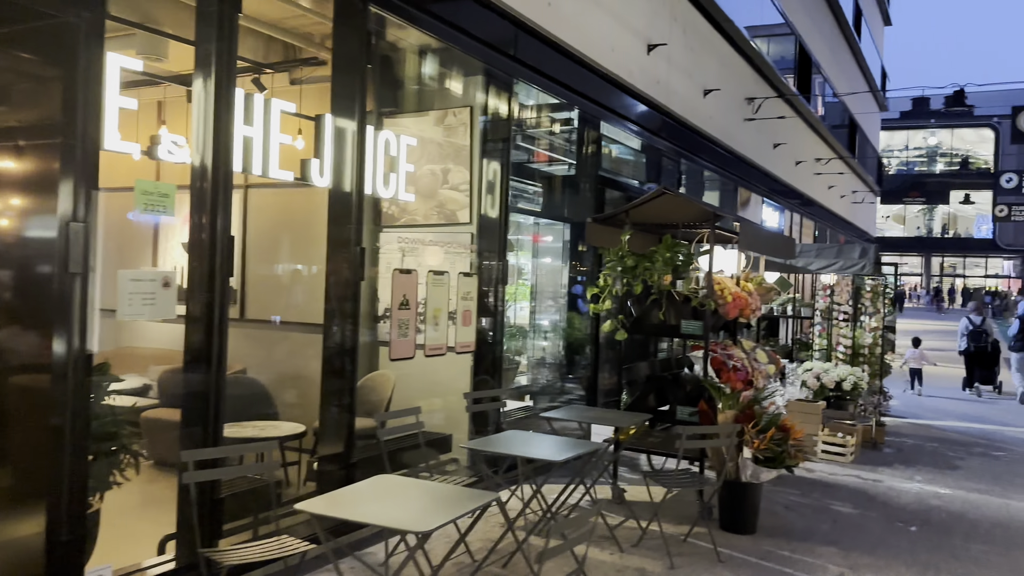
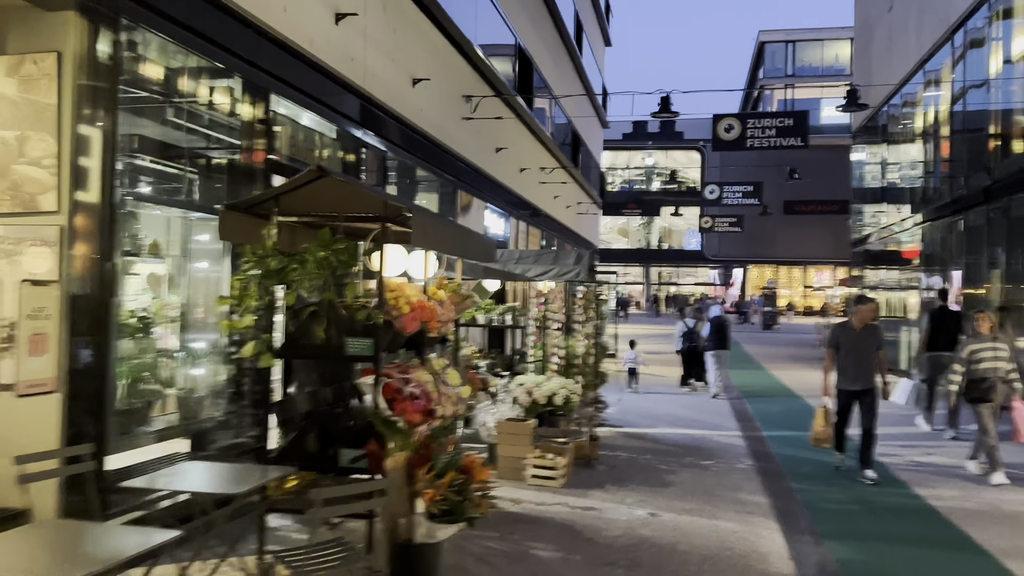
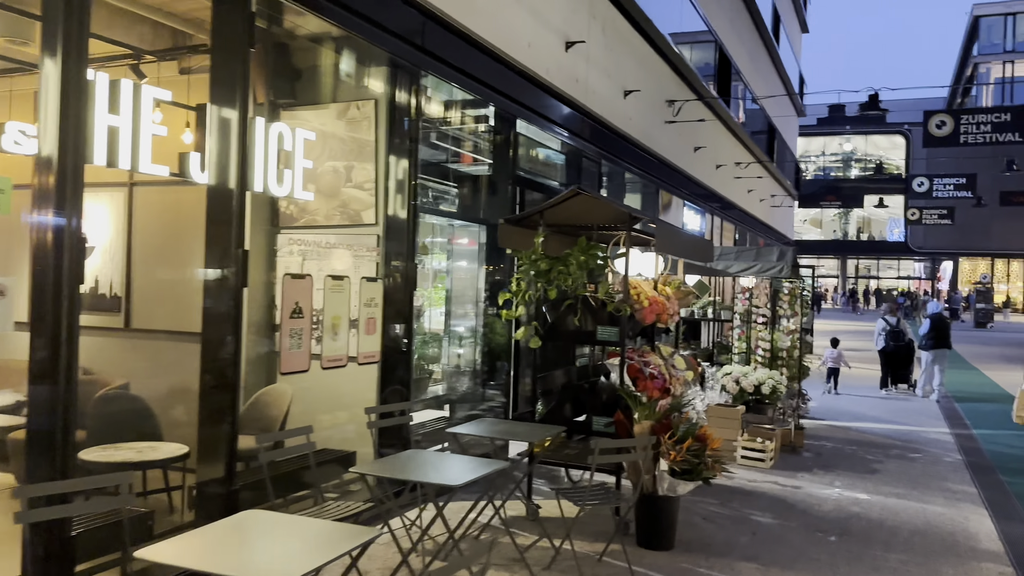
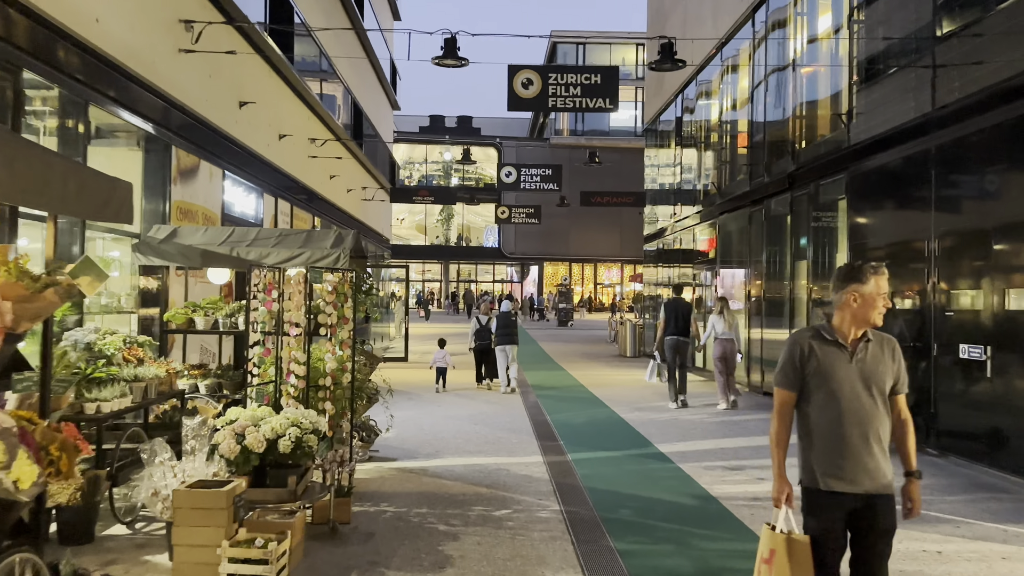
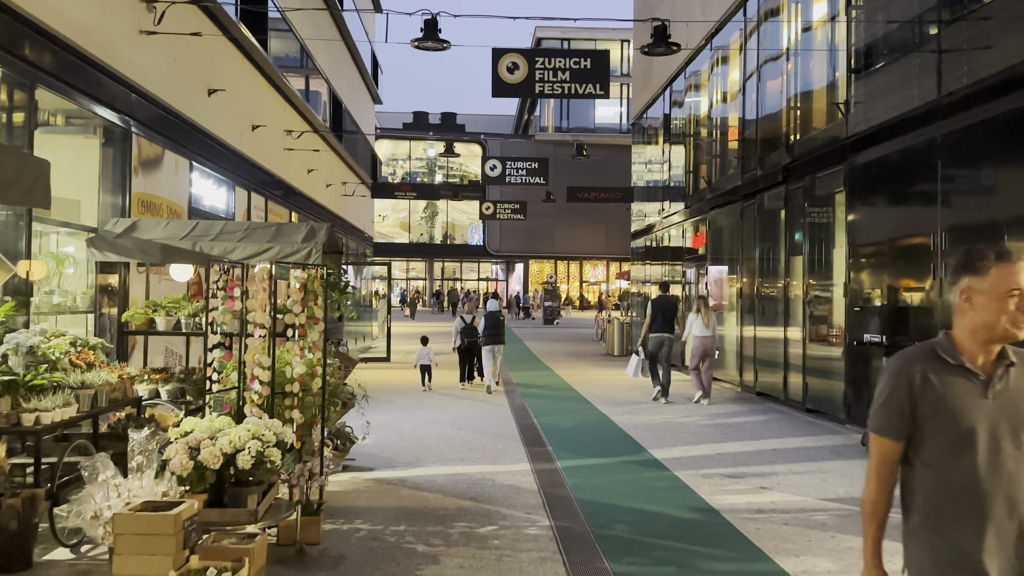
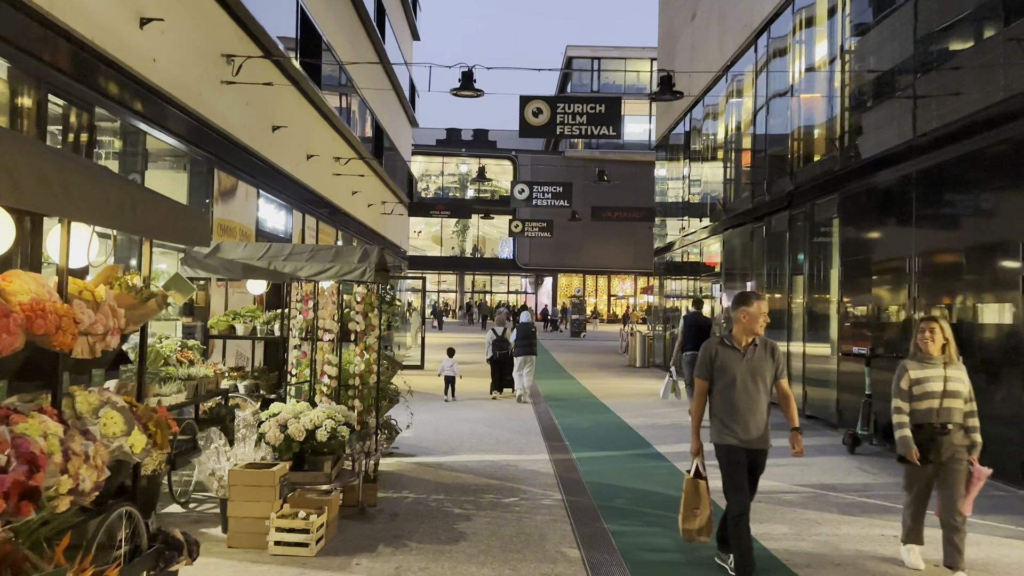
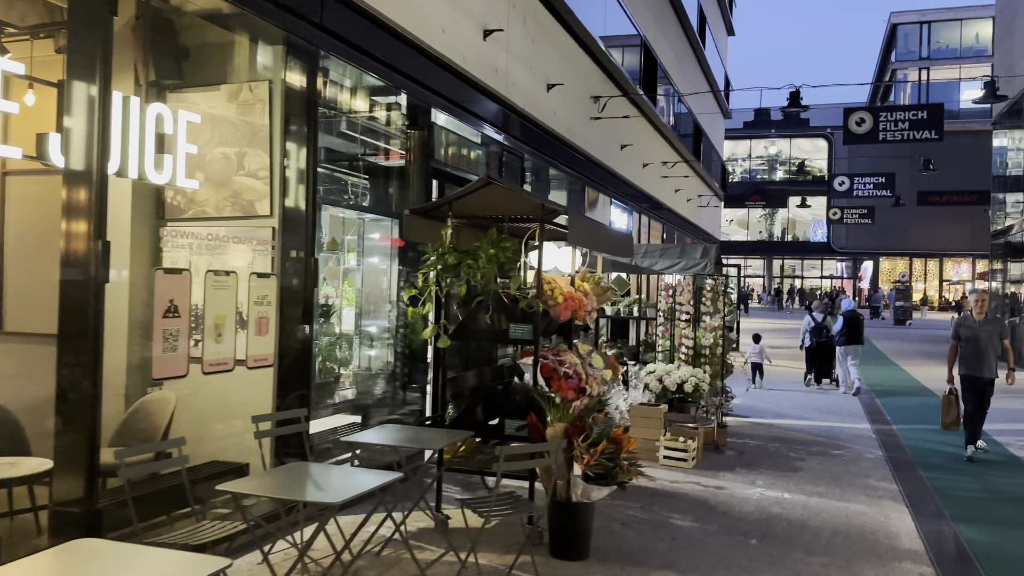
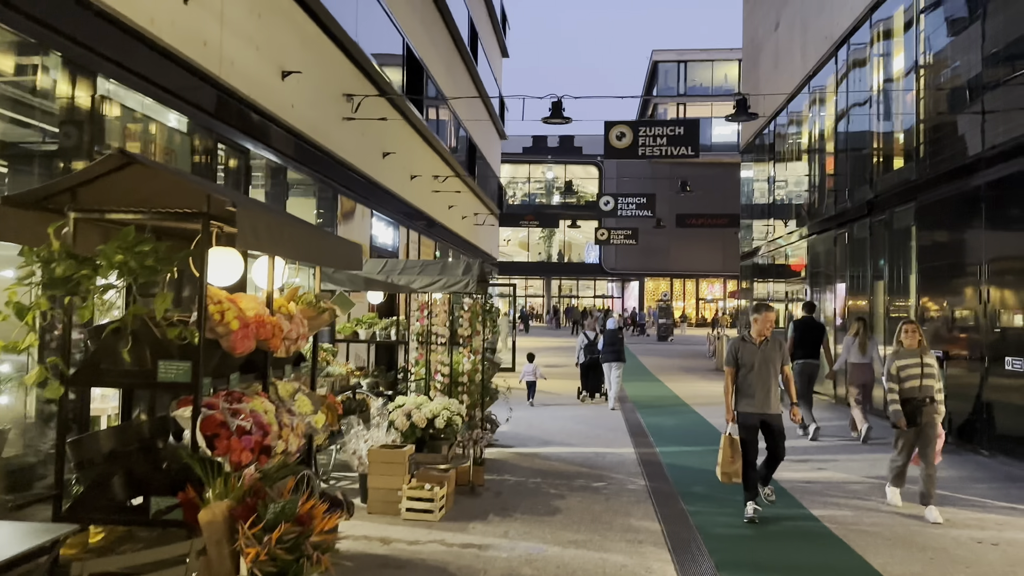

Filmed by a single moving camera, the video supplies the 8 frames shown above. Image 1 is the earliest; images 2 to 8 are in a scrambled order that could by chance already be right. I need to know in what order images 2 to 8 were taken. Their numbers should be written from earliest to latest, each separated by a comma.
3, 7, 2, 8, 6, 4, 5
